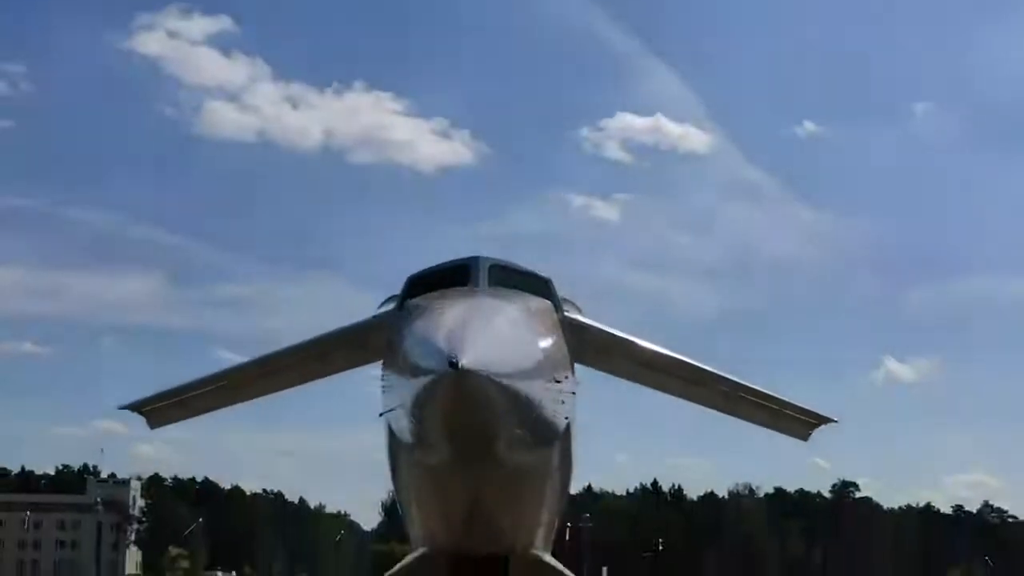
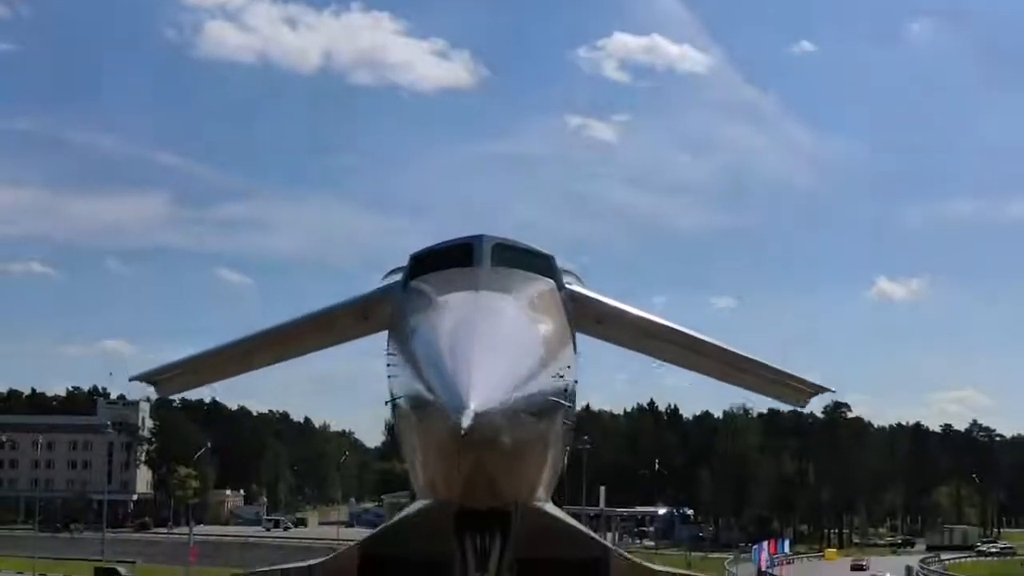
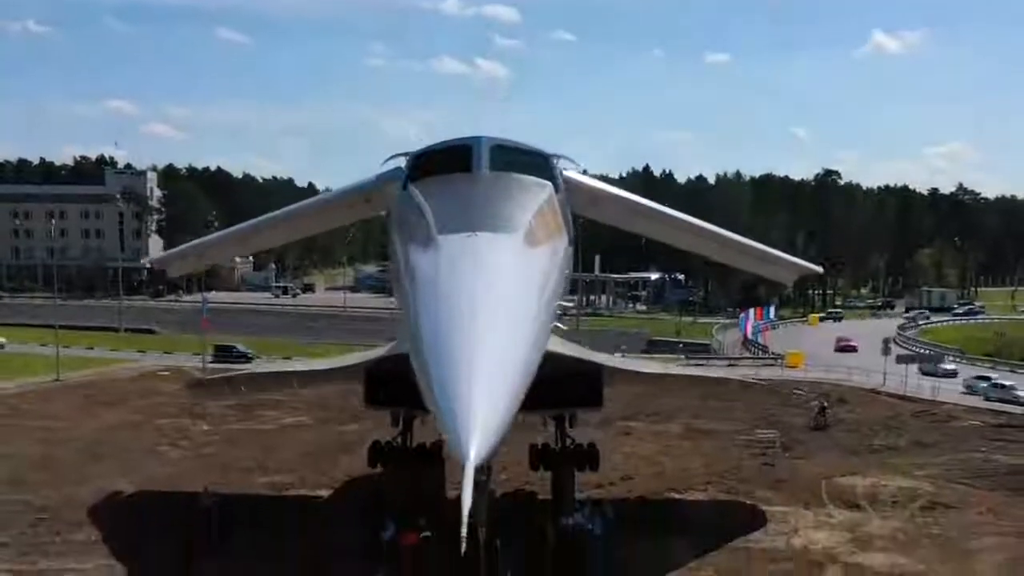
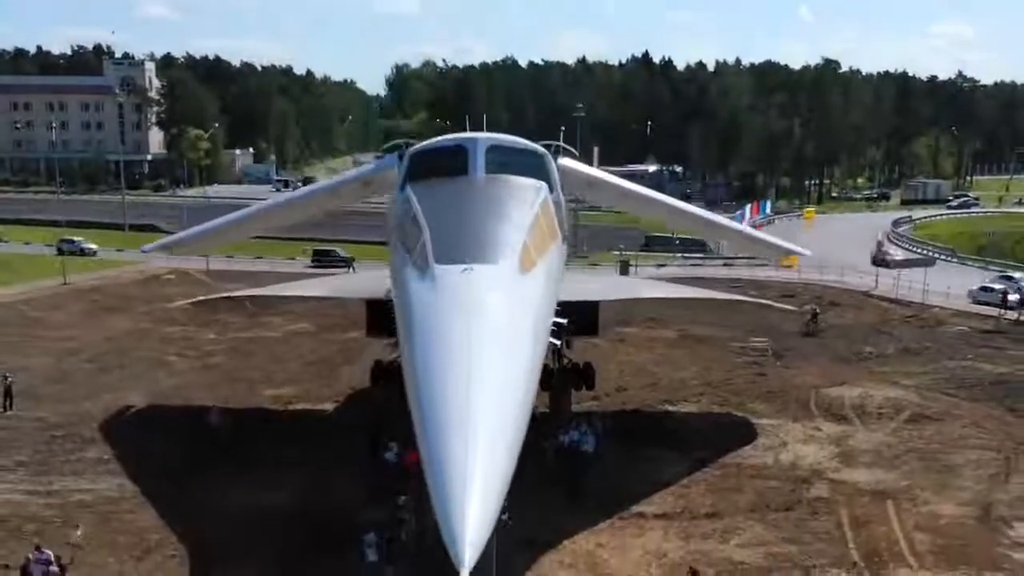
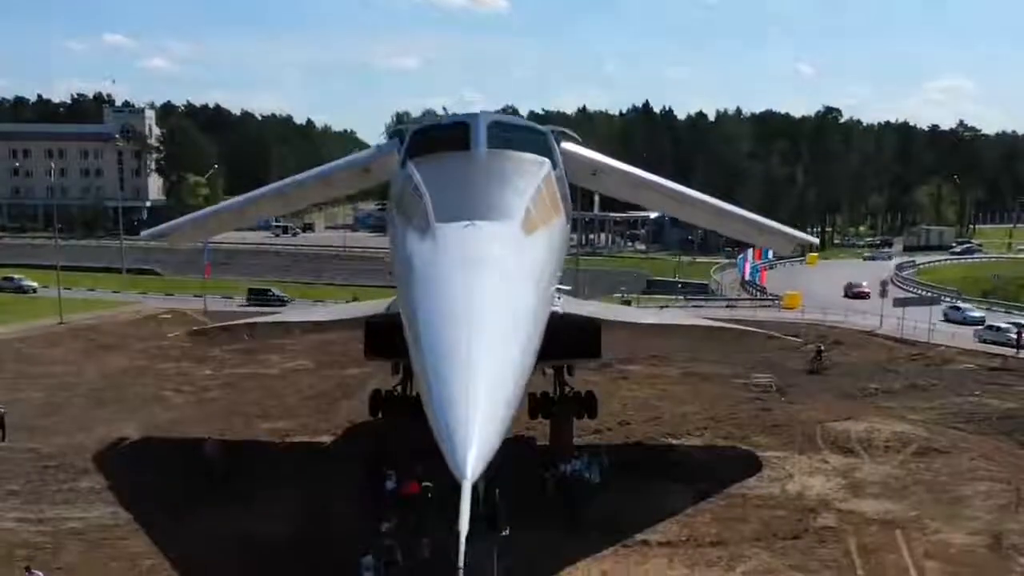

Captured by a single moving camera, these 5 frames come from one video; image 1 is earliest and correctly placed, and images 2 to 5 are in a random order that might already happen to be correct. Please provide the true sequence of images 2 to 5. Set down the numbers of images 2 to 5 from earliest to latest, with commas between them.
2, 3, 5, 4
